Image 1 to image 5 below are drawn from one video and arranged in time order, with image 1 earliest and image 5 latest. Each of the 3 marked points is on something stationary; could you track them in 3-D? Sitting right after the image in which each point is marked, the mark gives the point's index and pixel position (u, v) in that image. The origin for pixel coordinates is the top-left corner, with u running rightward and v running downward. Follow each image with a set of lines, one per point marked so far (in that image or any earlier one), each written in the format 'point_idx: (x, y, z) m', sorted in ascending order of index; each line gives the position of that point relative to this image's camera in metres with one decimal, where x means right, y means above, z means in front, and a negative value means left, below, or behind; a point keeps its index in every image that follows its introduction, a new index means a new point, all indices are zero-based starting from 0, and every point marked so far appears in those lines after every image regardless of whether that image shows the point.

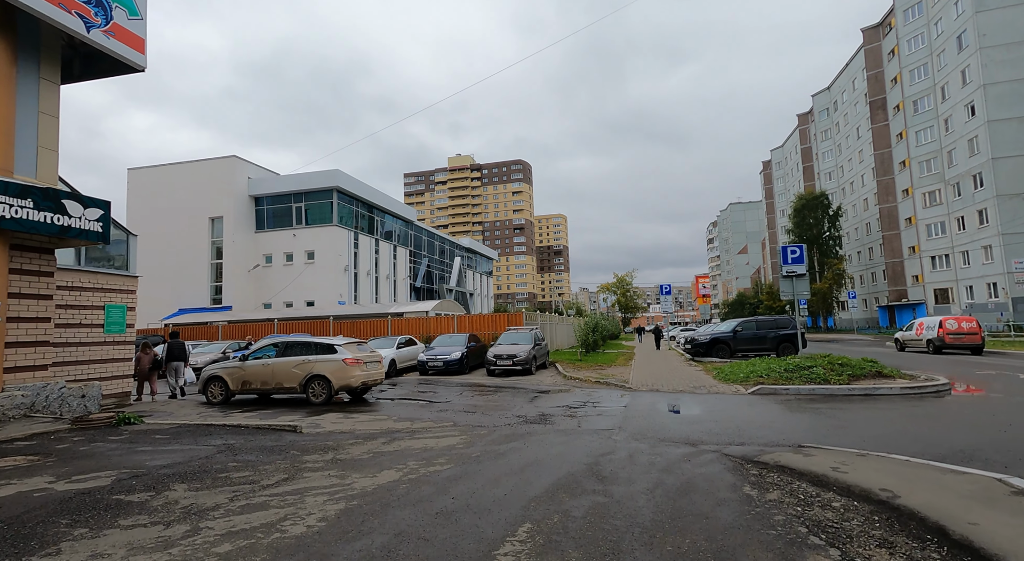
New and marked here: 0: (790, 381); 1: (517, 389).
0: (+6.5, -2.3, +12.5) m
1: (+0.1, -3.0, +15.0) m
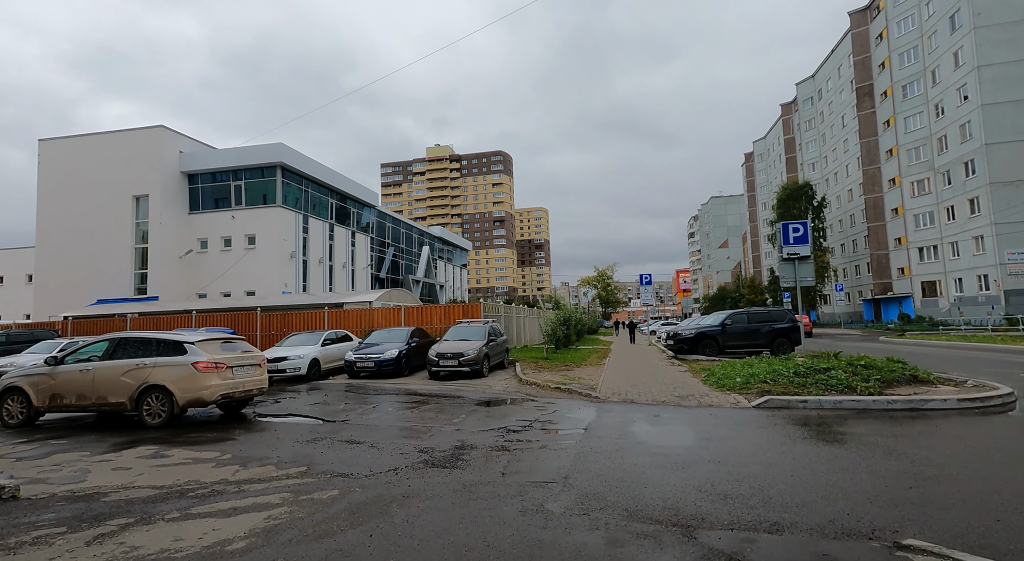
0: (+5.2, -1.9, +9.6) m
1: (-1.2, -2.6, +11.9) m
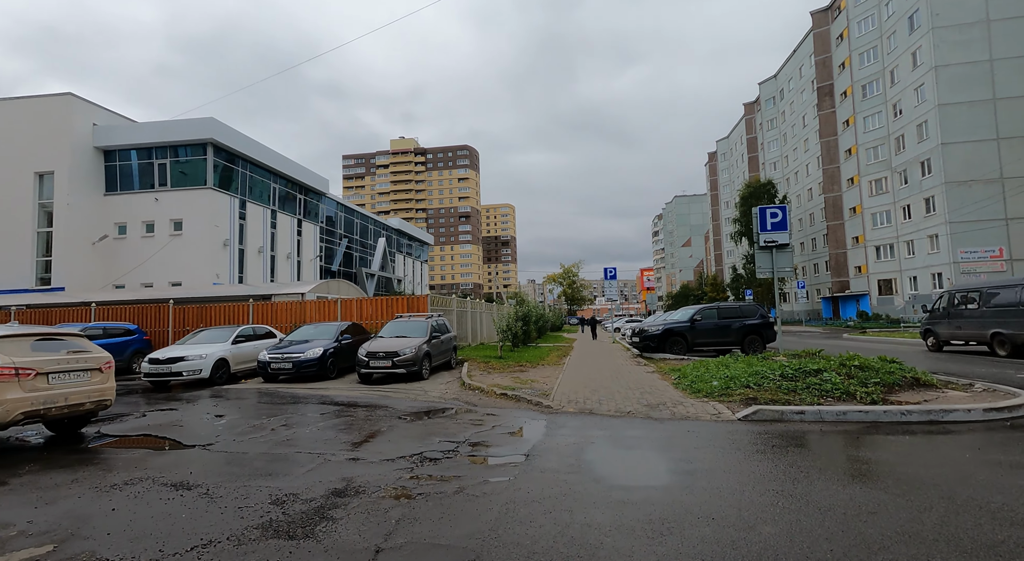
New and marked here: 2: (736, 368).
0: (+4.2, -1.7, +8.0) m
1: (-2.4, -2.3, +9.9) m
2: (+4.4, -1.7, +10.5) m
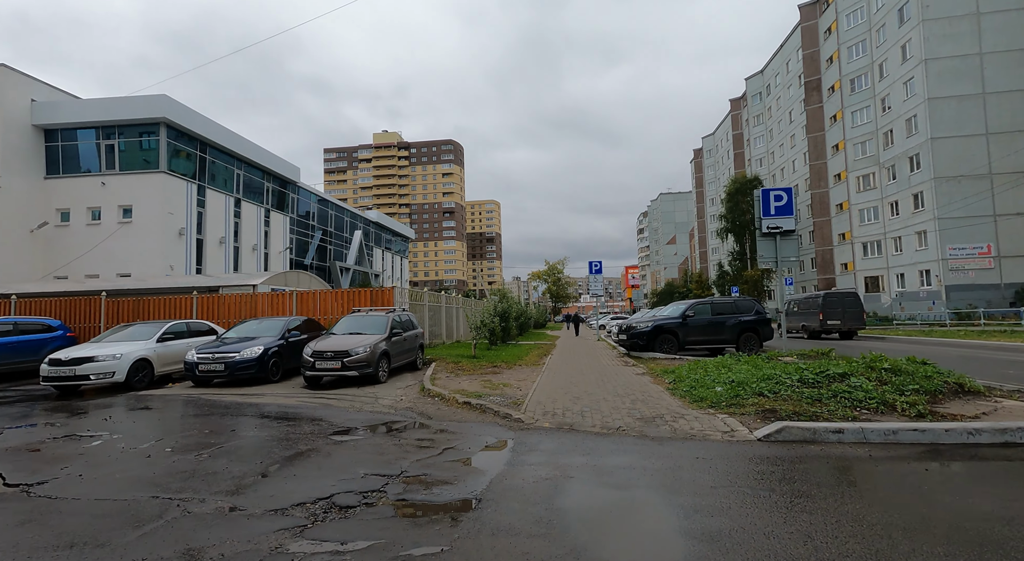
0: (+3.8, -1.5, +6.5) m
1: (-2.9, -2.1, +8.2) m
2: (+3.9, -1.5, +9.0) m
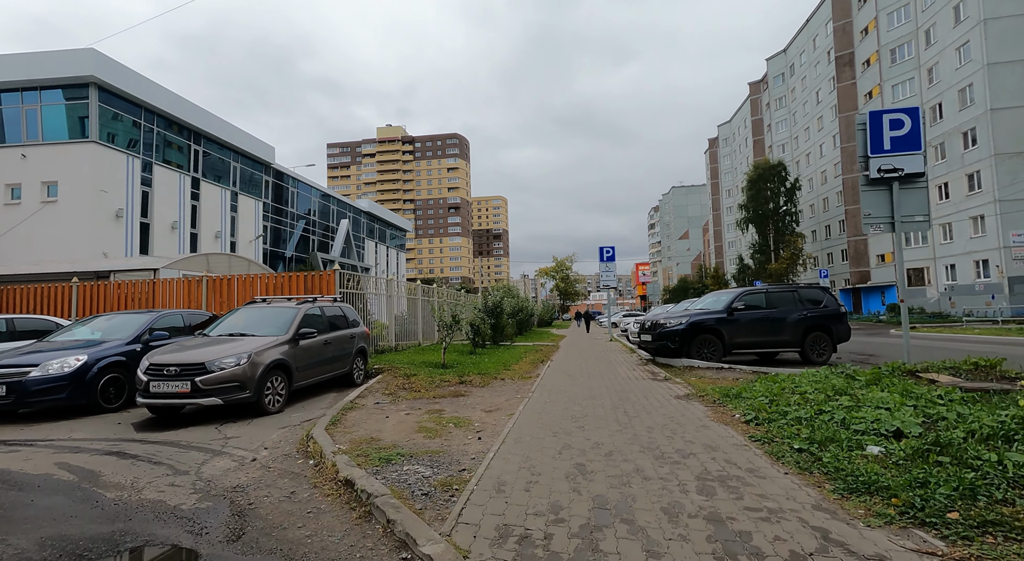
0: (+3.3, -1.1, +2.2) m
1: (-3.4, -1.7, +4.0) m
2: (+3.4, -1.1, +4.8) m
